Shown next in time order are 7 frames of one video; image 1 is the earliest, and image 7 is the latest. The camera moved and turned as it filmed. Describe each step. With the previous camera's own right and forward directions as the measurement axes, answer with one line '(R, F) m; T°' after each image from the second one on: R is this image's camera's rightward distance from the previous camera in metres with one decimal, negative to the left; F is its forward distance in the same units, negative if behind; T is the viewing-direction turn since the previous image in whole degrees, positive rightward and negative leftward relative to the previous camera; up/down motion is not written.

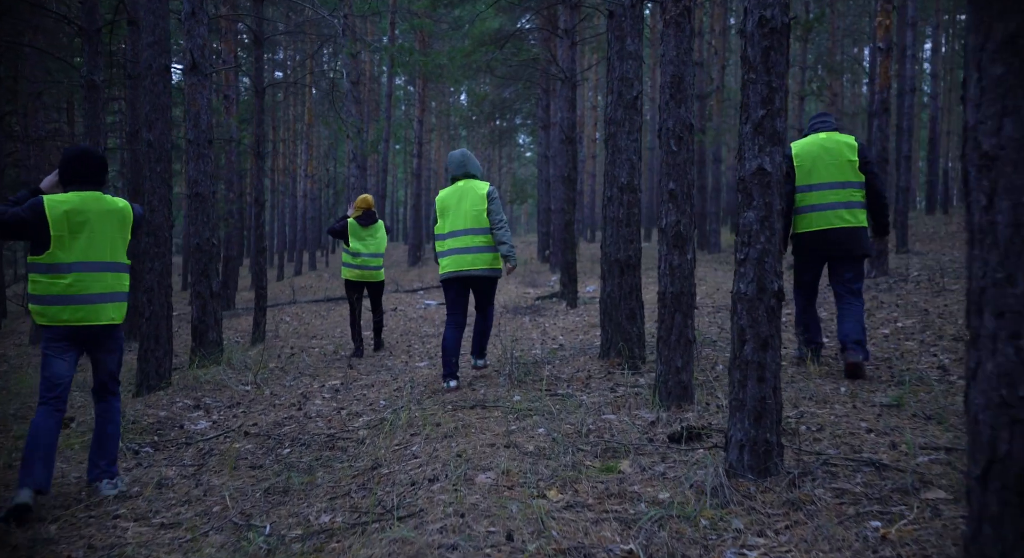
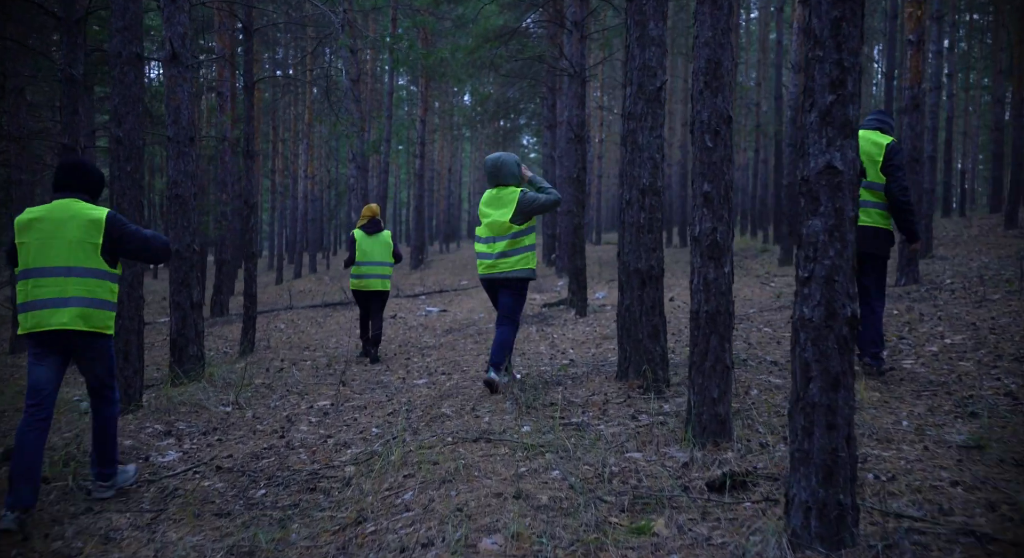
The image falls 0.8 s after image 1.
(0.0, +0.9) m; 0°
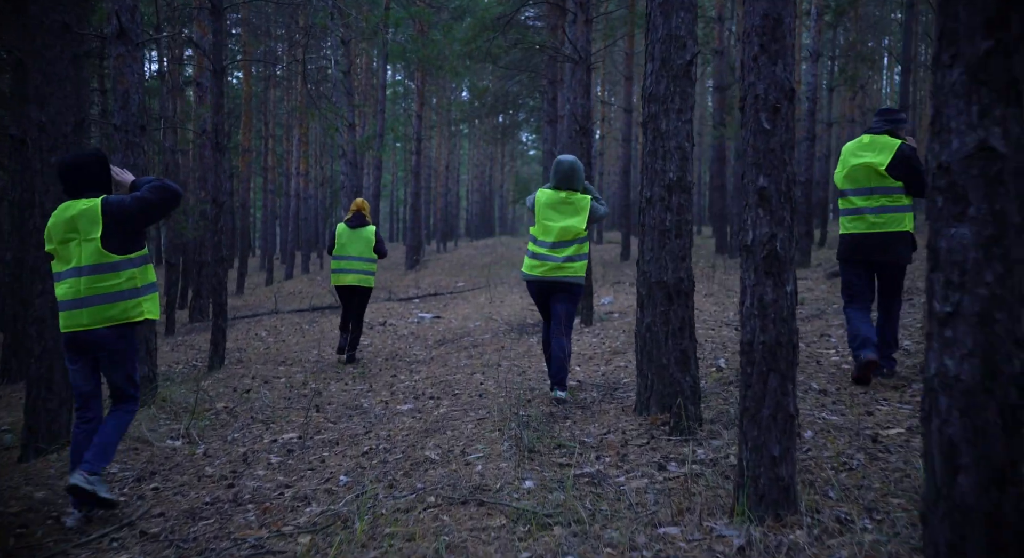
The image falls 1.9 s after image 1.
(0.0, +1.3) m; 0°
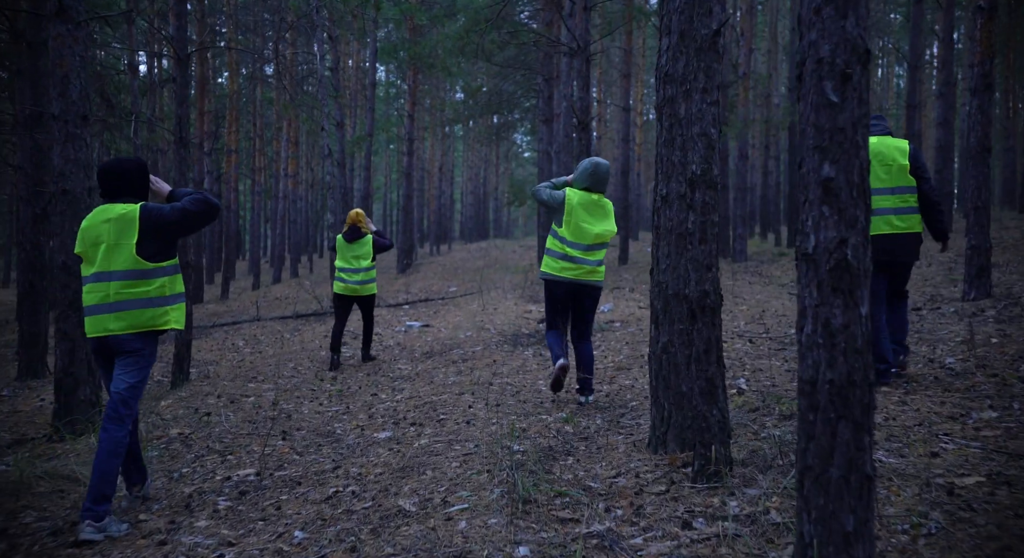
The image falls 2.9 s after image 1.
(0.0, +1.0) m; 0°
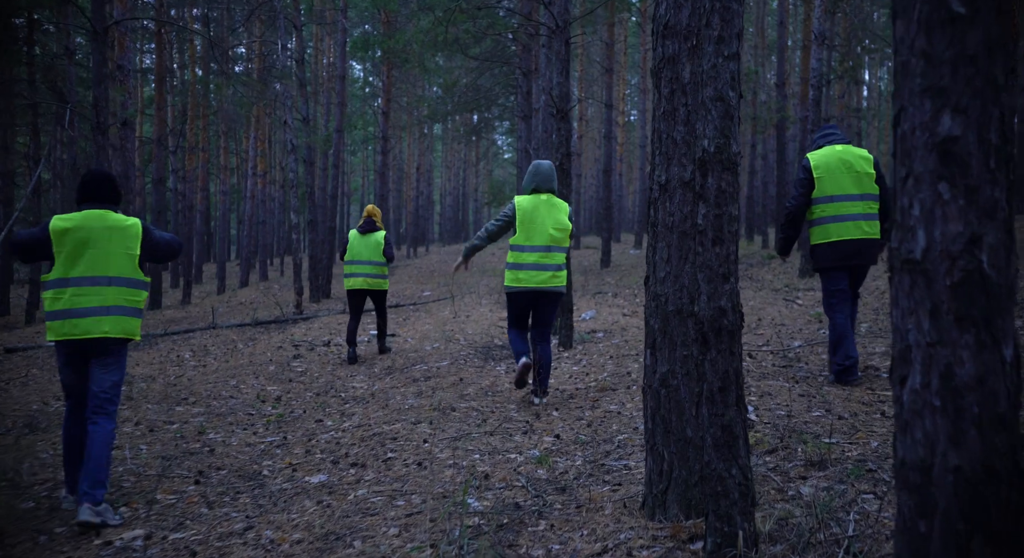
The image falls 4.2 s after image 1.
(+0.1, +1.3) m; +1°
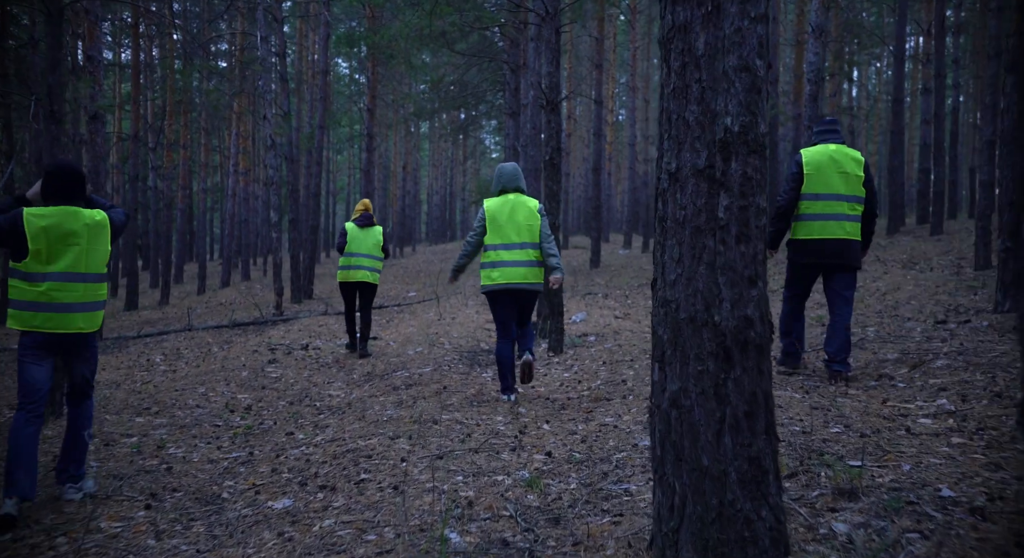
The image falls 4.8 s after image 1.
(0.0, +0.6) m; +1°
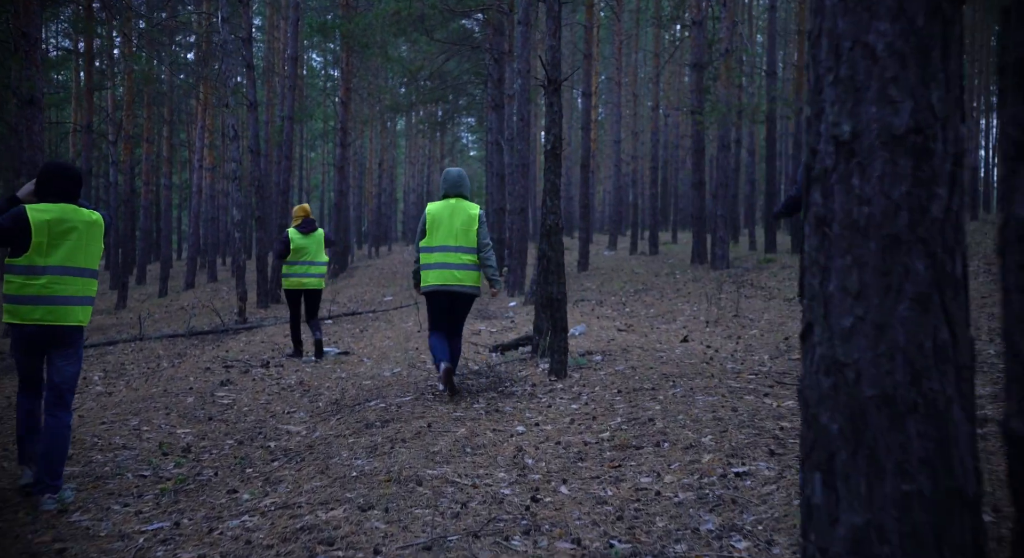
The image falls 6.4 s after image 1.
(-0.2, +1.6) m; +1°
